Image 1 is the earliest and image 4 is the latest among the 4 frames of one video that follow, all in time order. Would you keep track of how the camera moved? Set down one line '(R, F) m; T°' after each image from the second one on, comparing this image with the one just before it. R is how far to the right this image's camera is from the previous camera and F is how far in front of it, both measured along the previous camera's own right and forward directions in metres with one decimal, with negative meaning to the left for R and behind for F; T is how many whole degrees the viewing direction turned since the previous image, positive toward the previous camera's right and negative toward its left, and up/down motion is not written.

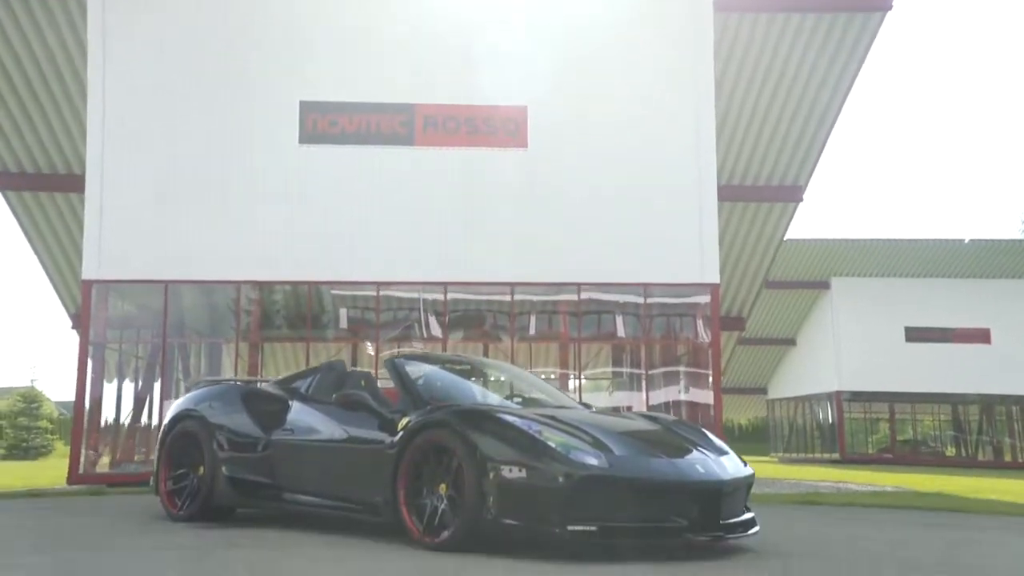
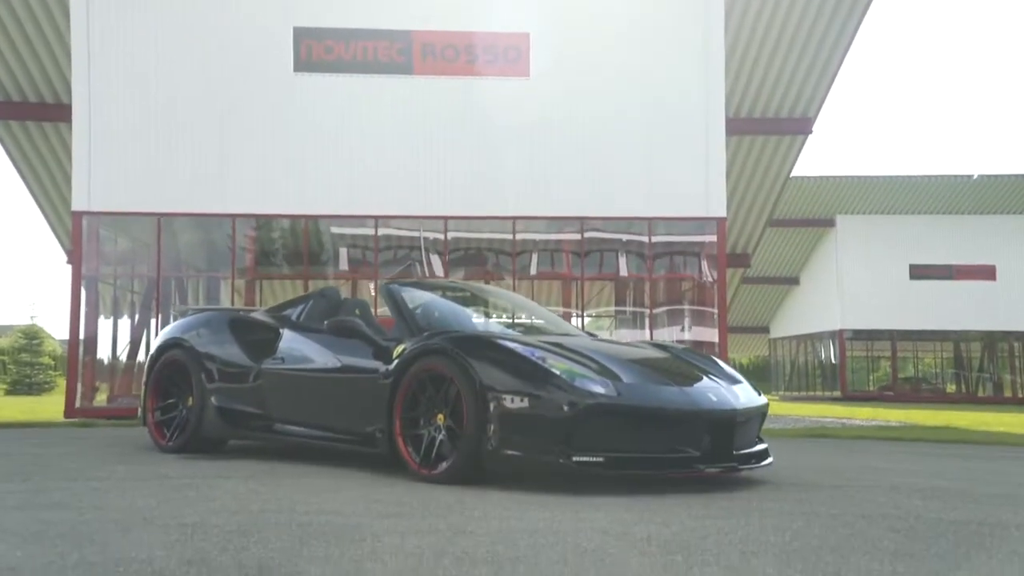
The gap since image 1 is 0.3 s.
(0.0, +0.3) m; 0°
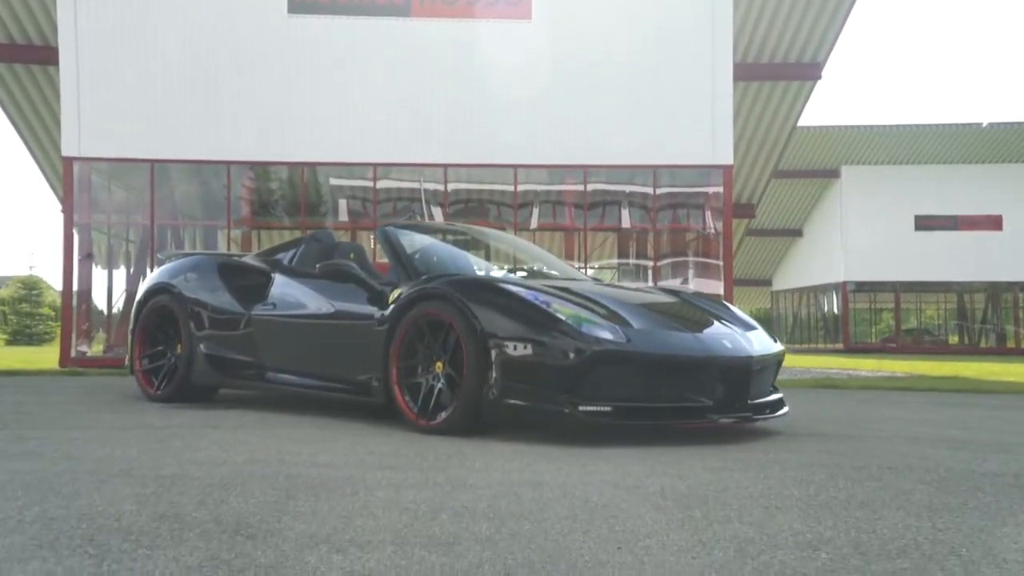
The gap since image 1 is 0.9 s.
(0.0, +0.3) m; 0°
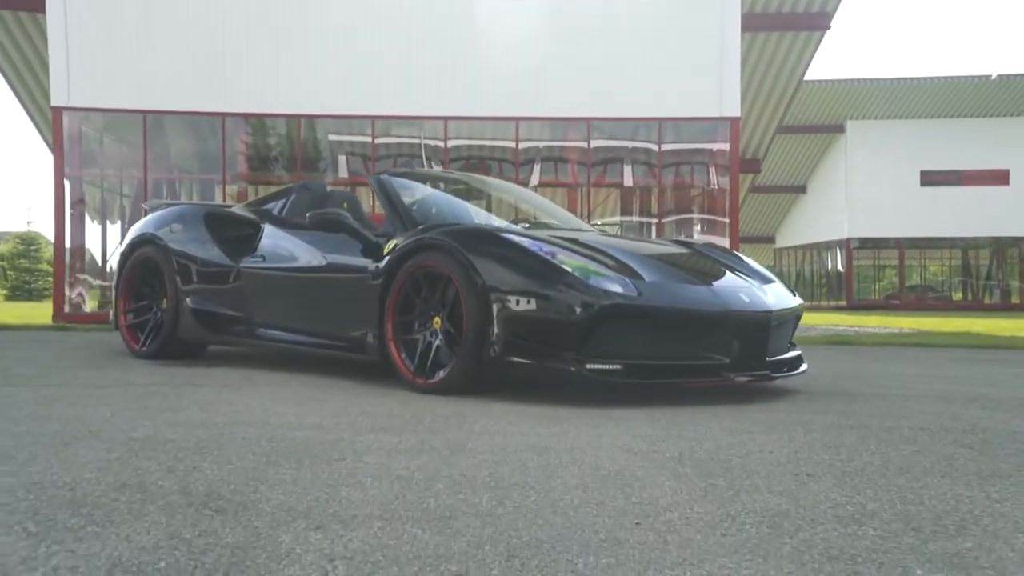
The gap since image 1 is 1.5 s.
(0.0, +0.3) m; 0°
